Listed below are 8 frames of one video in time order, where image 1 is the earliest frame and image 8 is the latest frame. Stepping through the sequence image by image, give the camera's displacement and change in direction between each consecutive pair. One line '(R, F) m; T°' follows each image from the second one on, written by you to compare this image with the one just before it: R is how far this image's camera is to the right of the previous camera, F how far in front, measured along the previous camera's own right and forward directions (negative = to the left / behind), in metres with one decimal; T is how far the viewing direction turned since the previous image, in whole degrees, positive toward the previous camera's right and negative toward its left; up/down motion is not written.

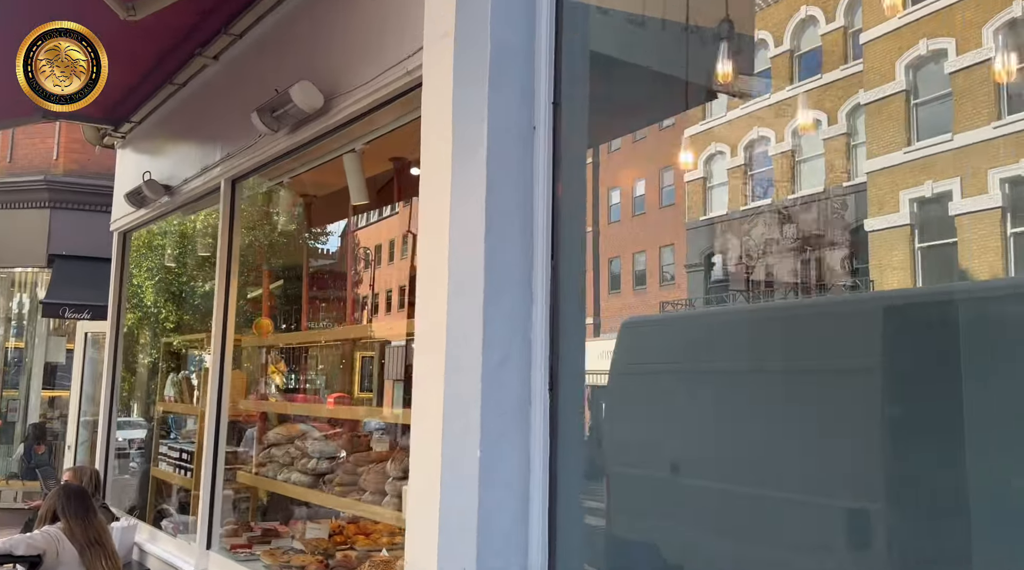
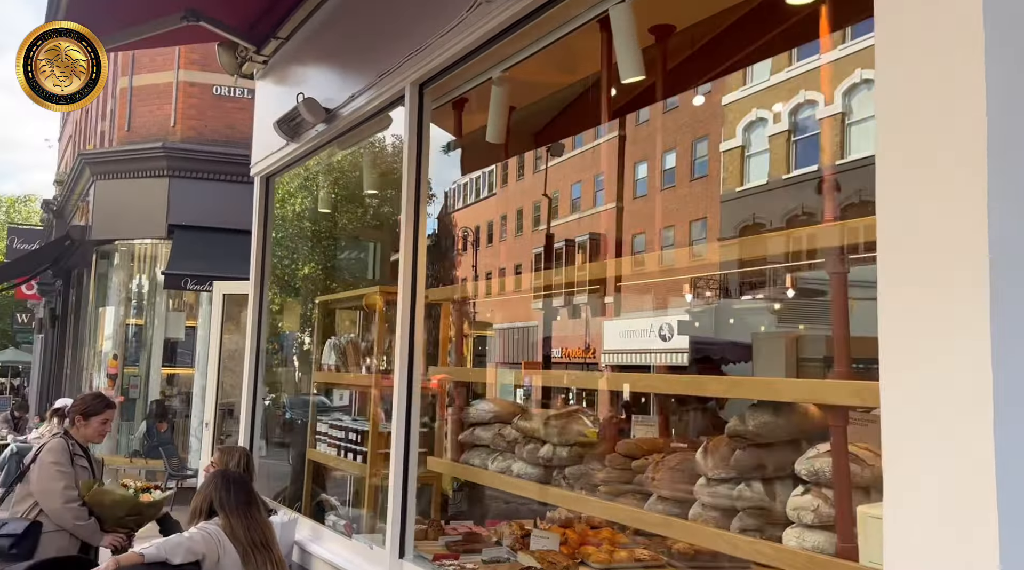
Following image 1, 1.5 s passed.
(-0.6, +0.9) m; -6°
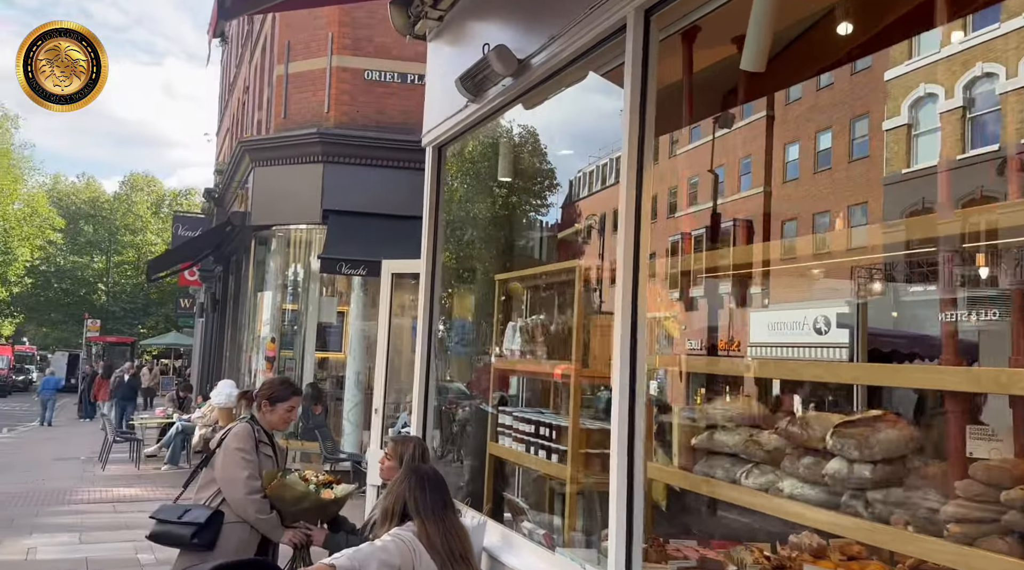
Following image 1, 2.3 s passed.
(-0.3, +0.5) m; -9°
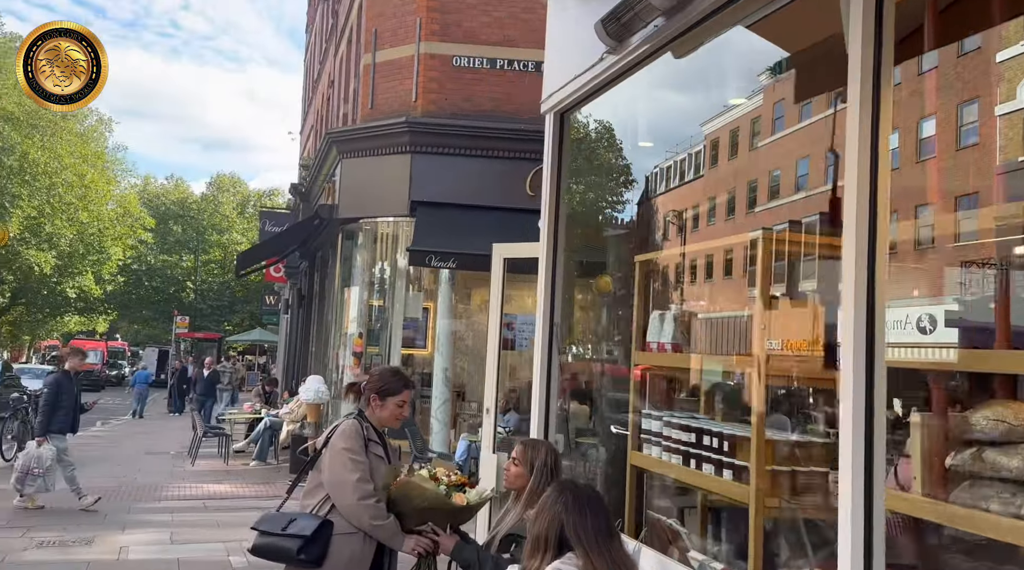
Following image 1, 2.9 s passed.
(-0.3, +0.5) m; -5°
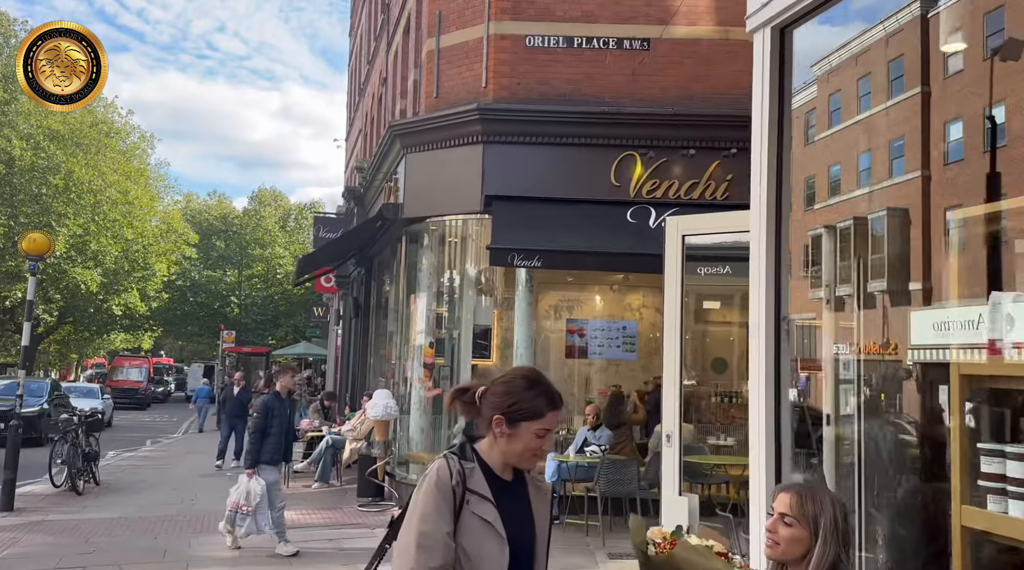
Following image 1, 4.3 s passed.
(-0.6, +1.1) m; -2°
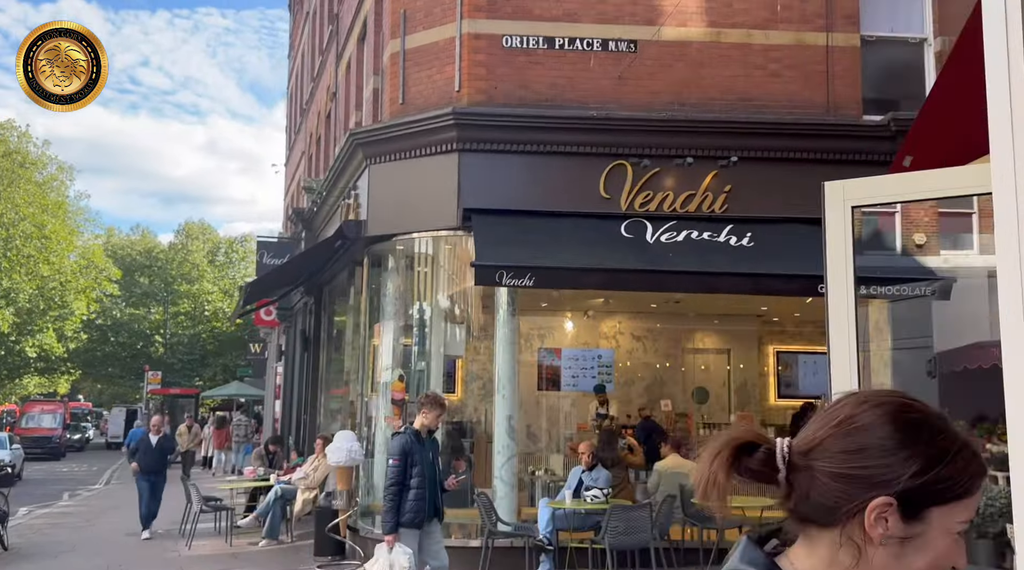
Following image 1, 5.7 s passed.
(-0.5, +1.2) m; +4°
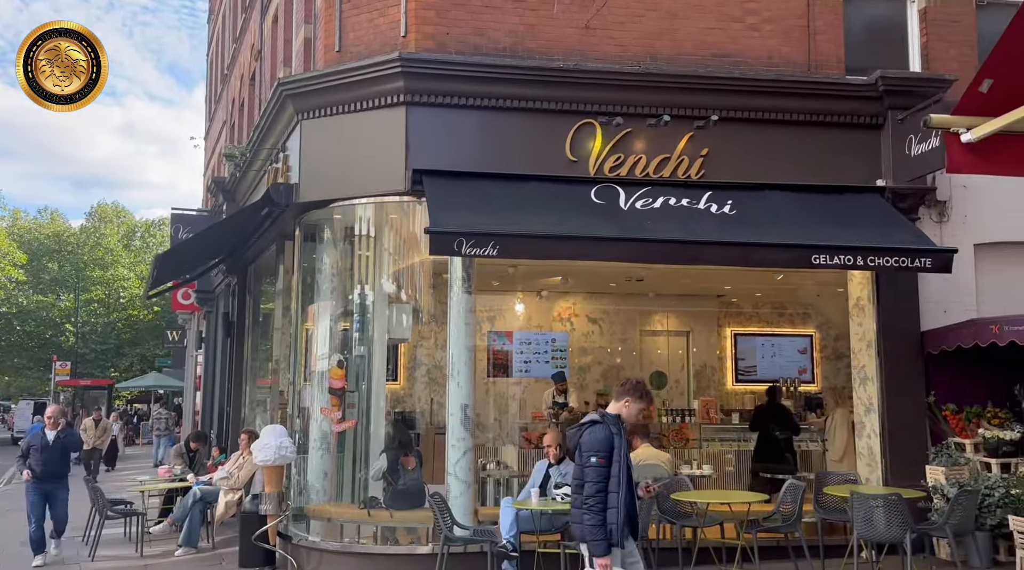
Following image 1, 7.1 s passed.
(-0.3, +1.1) m; +5°
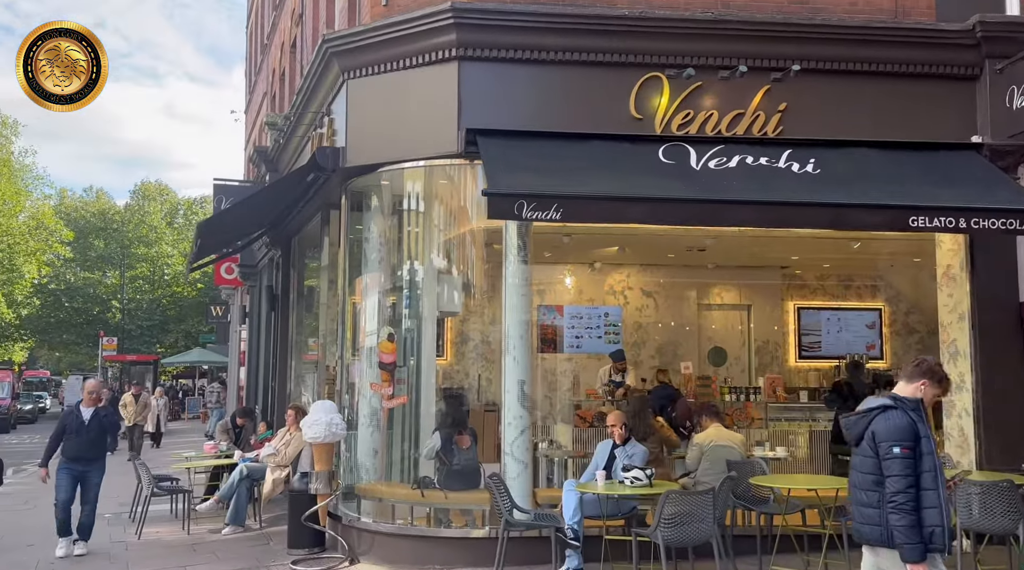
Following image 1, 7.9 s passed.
(-0.2, +0.6) m; -3°
